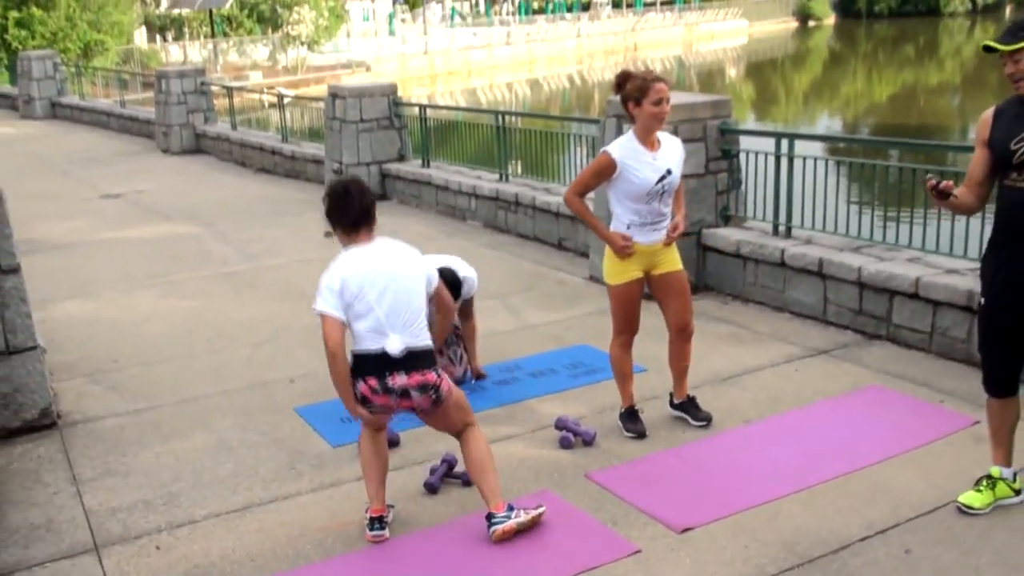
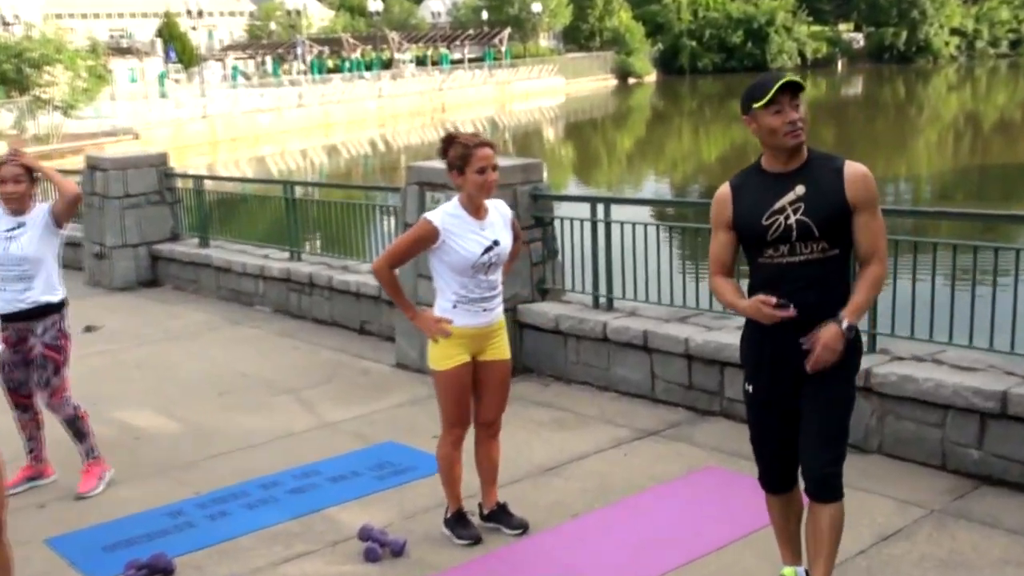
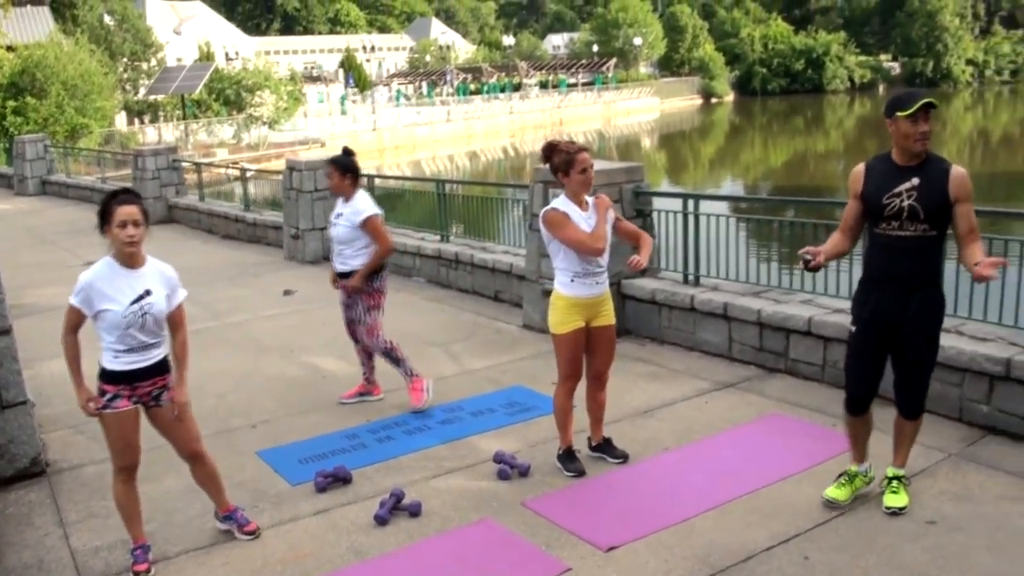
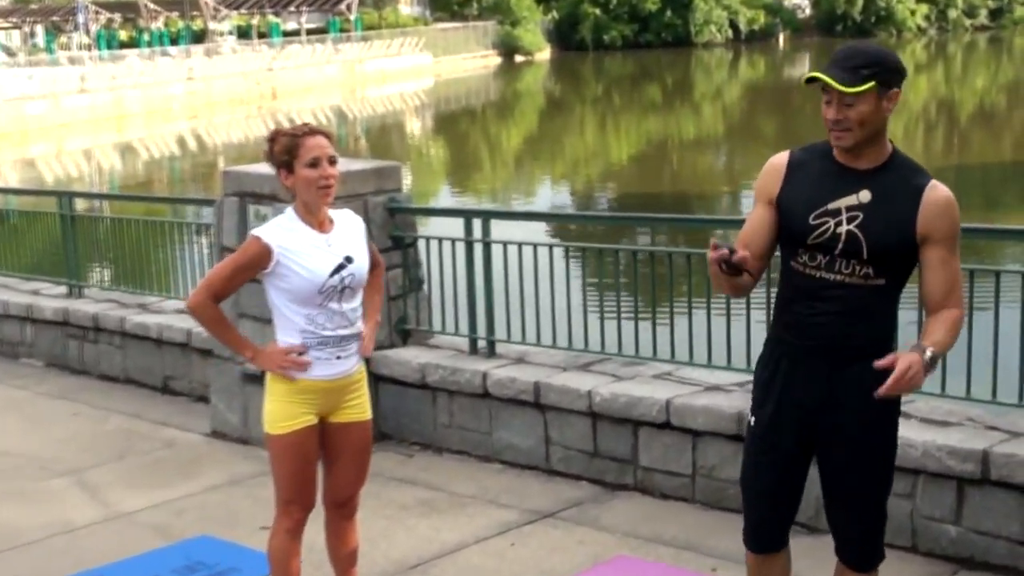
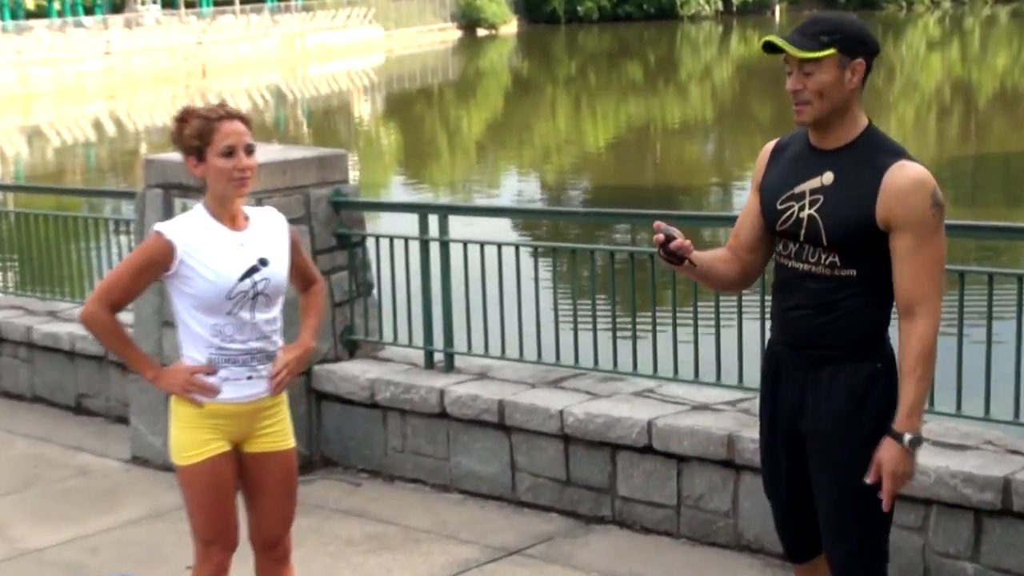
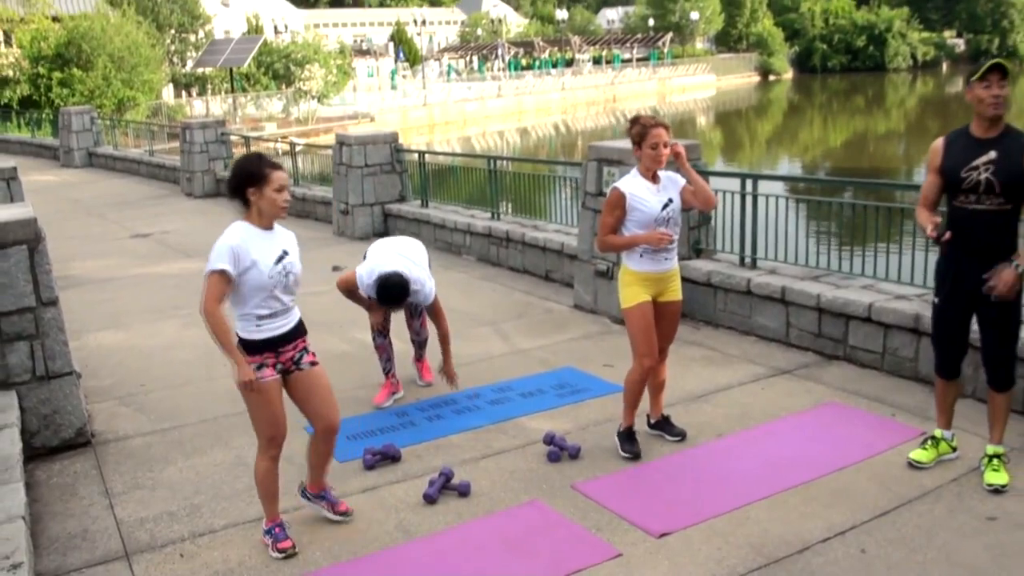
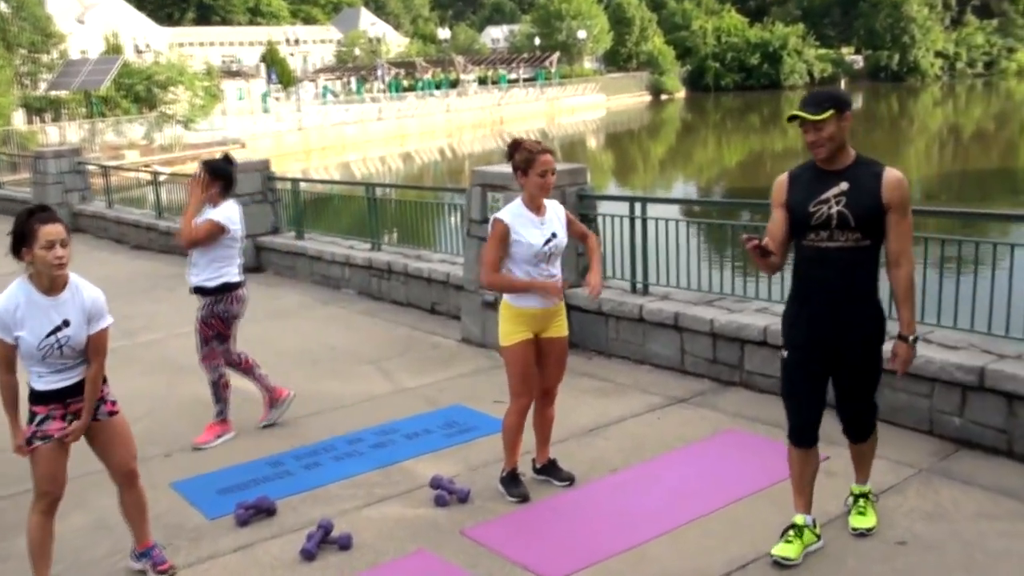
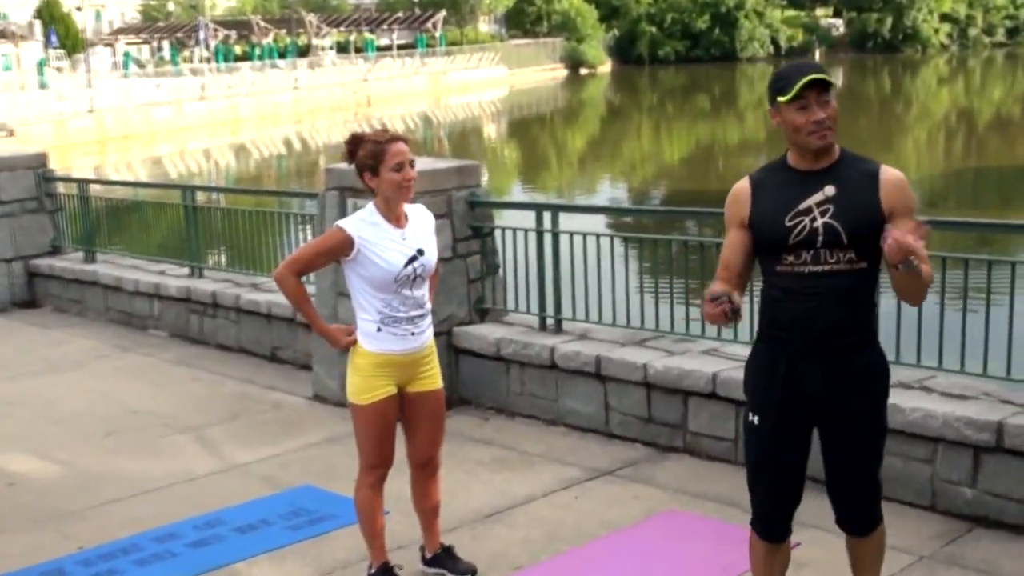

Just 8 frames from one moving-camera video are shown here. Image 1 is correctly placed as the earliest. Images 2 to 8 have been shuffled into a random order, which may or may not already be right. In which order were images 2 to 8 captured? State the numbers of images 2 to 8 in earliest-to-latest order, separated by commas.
6, 3, 7, 2, 8, 4, 5
